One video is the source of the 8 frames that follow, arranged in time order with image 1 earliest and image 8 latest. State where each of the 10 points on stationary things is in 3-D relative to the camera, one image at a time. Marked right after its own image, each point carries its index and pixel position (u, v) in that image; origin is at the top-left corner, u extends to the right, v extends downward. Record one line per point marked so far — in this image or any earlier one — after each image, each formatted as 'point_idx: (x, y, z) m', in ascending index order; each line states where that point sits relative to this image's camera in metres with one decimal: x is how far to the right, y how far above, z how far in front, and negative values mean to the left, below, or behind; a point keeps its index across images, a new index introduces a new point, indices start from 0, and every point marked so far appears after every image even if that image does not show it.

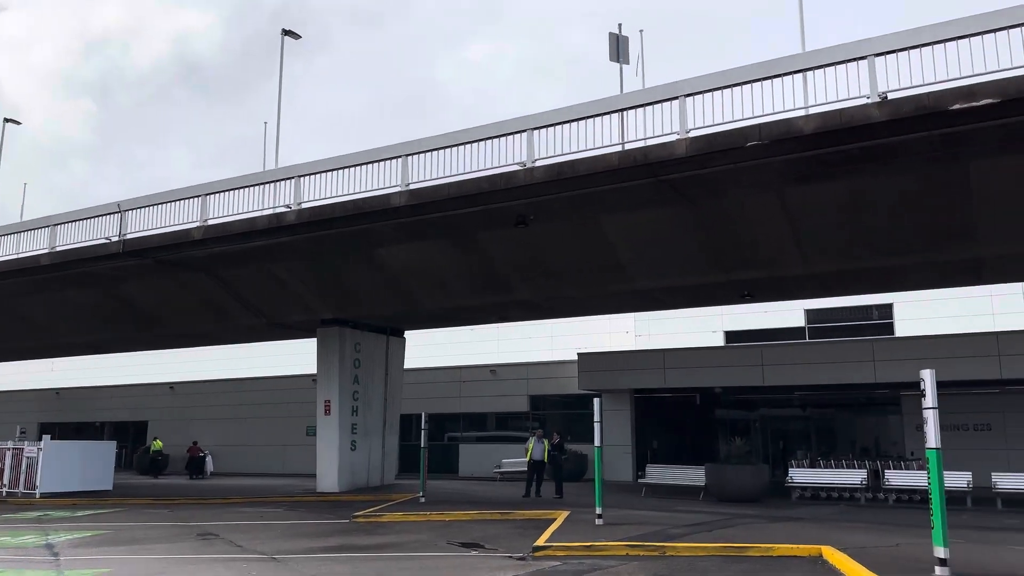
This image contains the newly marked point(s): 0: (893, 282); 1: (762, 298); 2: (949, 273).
0: (+8.4, +0.1, +17.6) m
1: (+6.1, -0.2, +19.4) m
2: (+8.9, +0.3, +16.3) m
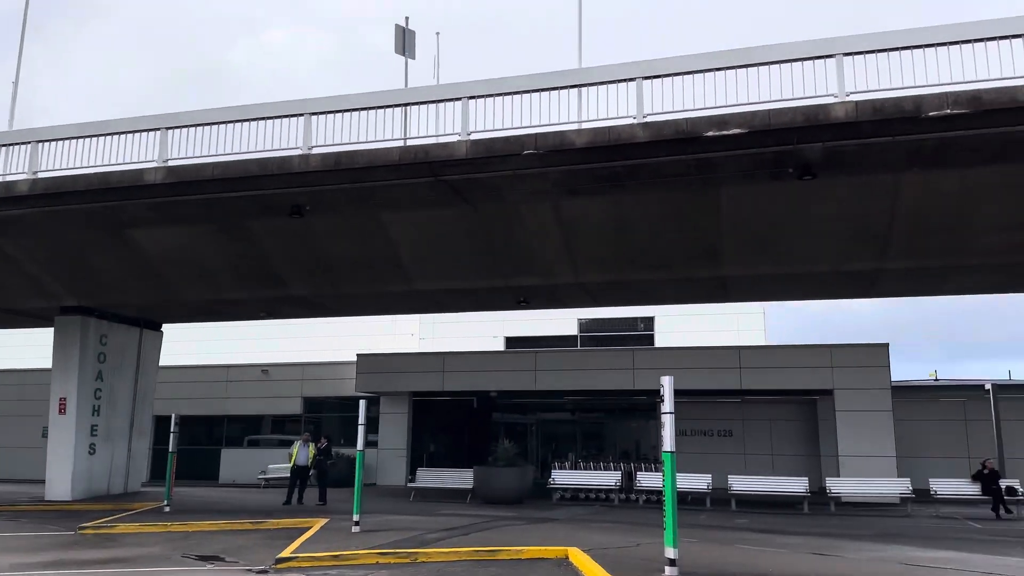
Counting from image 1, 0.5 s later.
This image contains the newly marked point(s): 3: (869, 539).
0: (+3.3, -0.2, +18.7) m
1: (+0.6, -0.4, +19.9) m
2: (+4.2, -0.1, +17.6) m
3: (+5.7, -4.0, +12.8) m
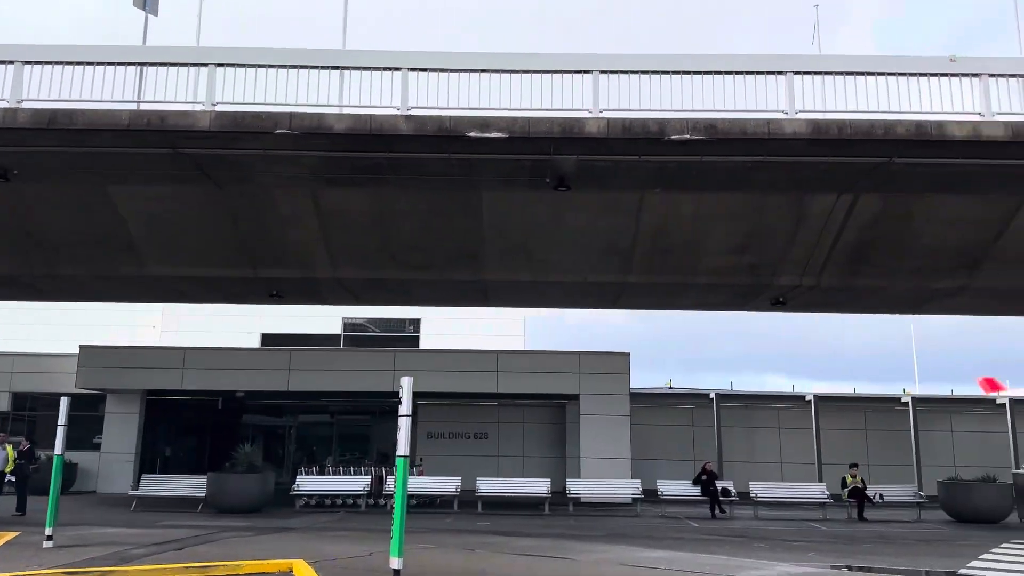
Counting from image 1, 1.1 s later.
0: (-2.3, -0.2, +18.3) m
1: (-5.2, -0.3, +18.7) m
2: (-1.1, -0.1, +17.5) m
3: (+1.5, -4.2, +13.3) m
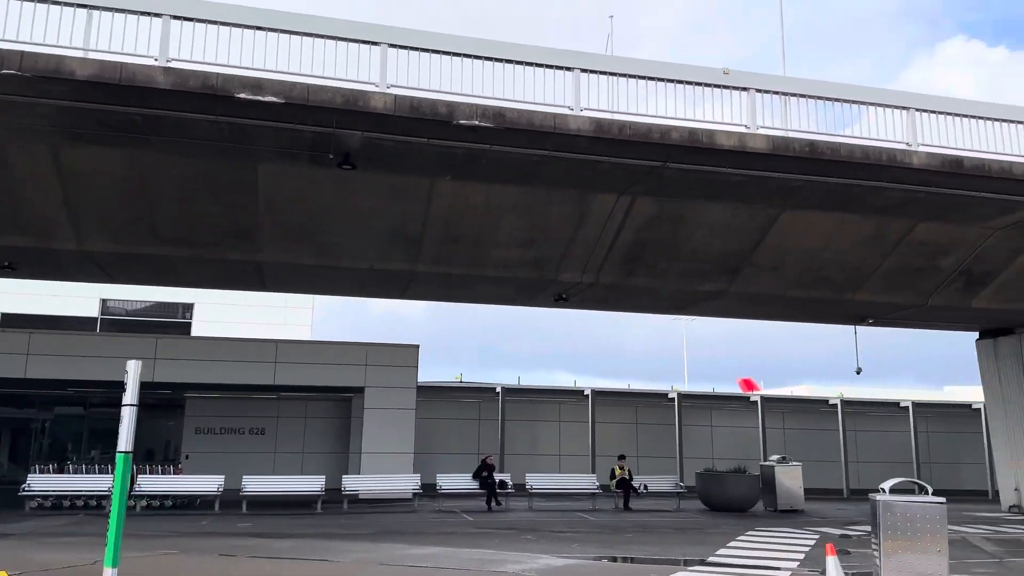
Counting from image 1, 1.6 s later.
0: (-7.0, +0.2, +16.7) m
1: (-9.9, +0.3, +16.3) m
2: (-5.6, +0.3, +16.1) m
3: (-2.3, -4.0, +12.7) m
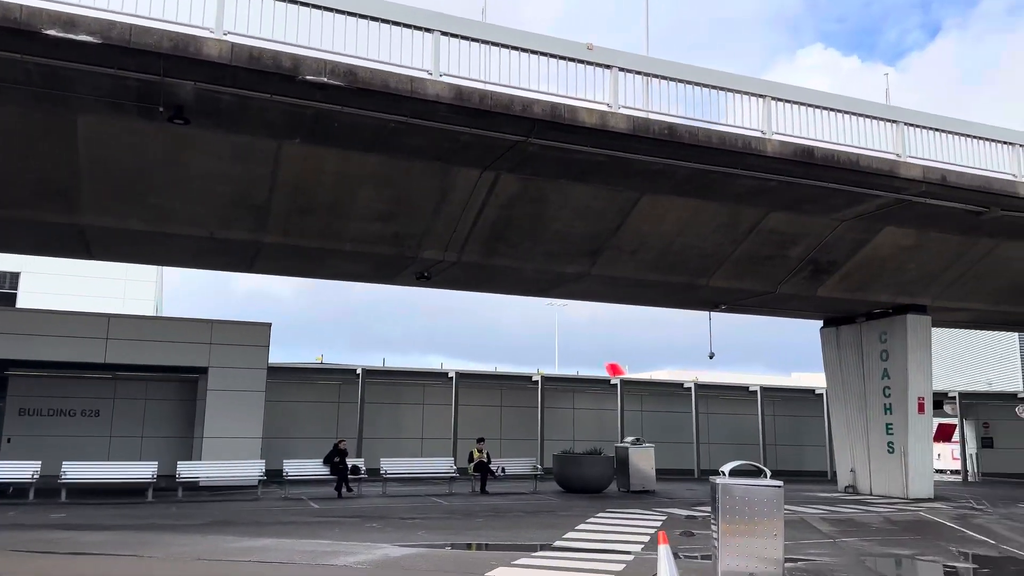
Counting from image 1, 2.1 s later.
0: (-9.7, +0.9, +14.8) m
1: (-12.5, +1.0, +14.0) m
2: (-8.3, +0.9, +14.4) m
3: (-4.6, -3.5, +11.7) m
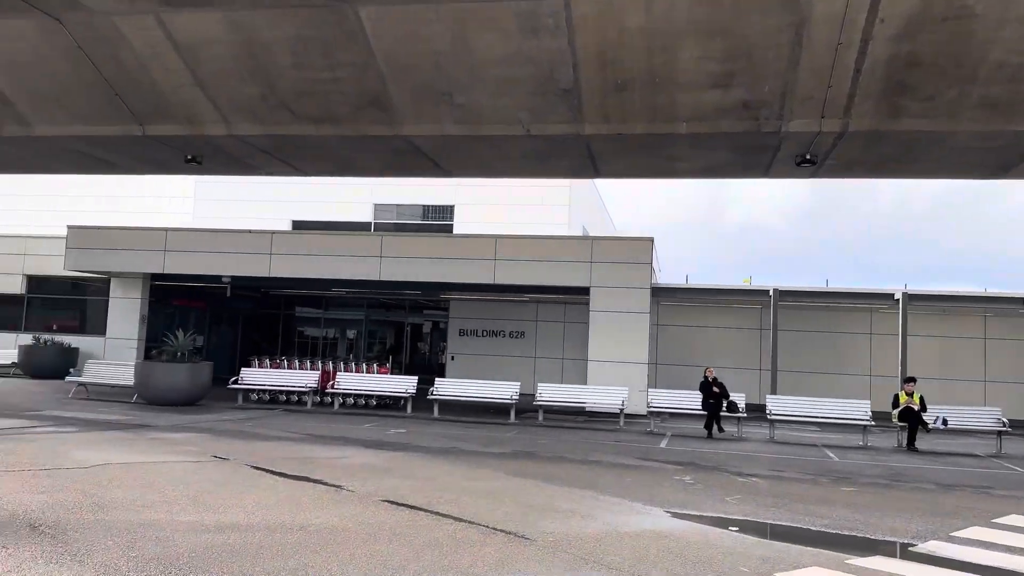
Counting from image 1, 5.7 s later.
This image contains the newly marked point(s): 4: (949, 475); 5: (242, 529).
0: (-2.9, +2.3, +15.6) m
1: (-5.7, +2.4, +16.5) m
2: (-2.0, +2.3, +14.5) m
3: (-0.3, -2.2, +10.4) m
4: (+5.9, -2.5, +10.7) m
5: (-1.6, -1.4, +4.7) m
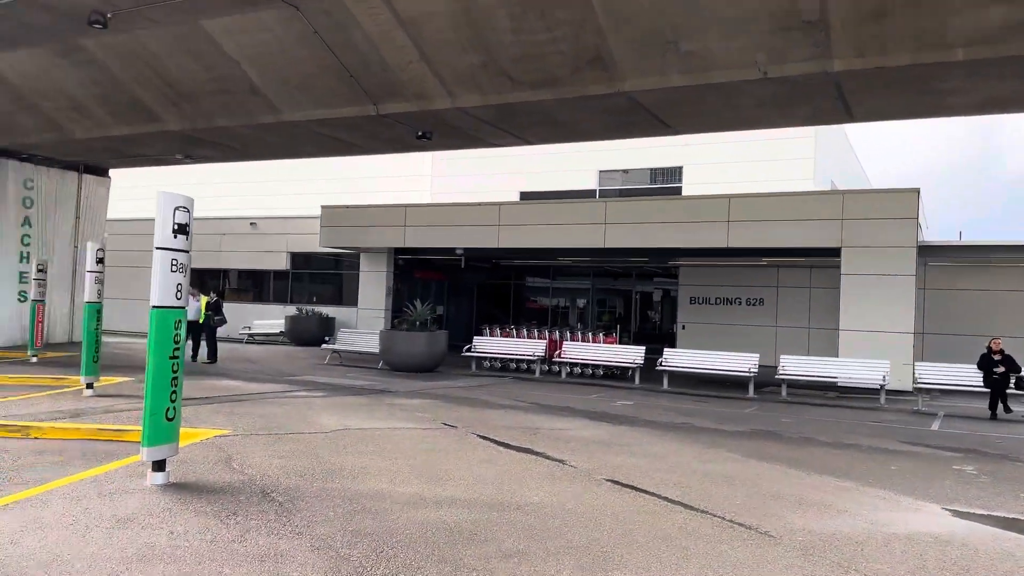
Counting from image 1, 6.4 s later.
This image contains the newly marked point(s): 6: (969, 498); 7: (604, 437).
0: (+1.4, +2.9, +15.2) m
1: (-1.0, +3.0, +16.8) m
2: (+2.0, +2.9, +13.9) m
3: (+2.6, -1.8, +9.6) m
4: (+8.6, -1.9, +8.2) m
5: (-0.3, -1.2, +4.5) m
6: (+3.9, -1.7, +6.8) m
7: (+0.9, -1.7, +8.0) m
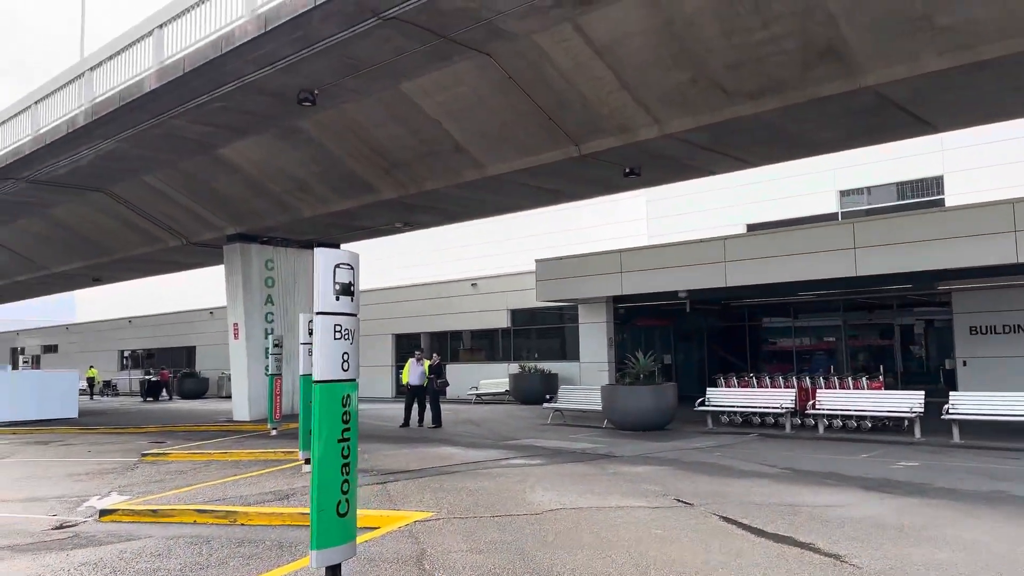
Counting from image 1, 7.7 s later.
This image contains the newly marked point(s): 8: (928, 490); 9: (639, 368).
0: (+5.1, +2.3, +13.4) m
1: (+3.3, +2.1, +15.7) m
2: (+5.3, +2.4, +12.0) m
3: (+5.0, -2.0, +7.4) m
4: (+10.4, -1.6, +4.4) m
5: (+0.8, -1.4, +3.3) m
6: (+5.5, -1.7, +4.4) m
7: (+2.9, -2.0, +6.3) m
8: (+4.0, -2.0, +7.3) m
9: (+2.2, -1.4, +13.9) m
